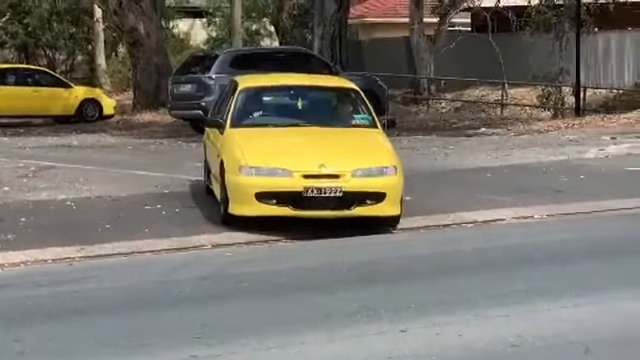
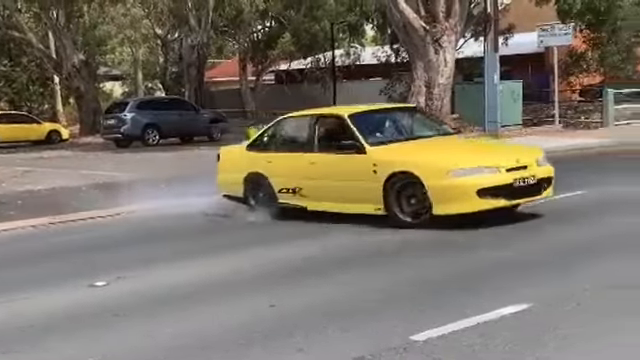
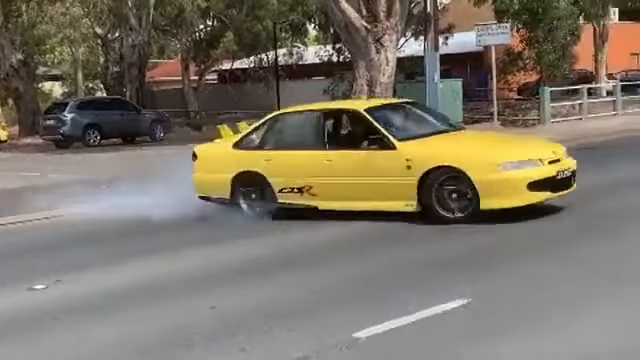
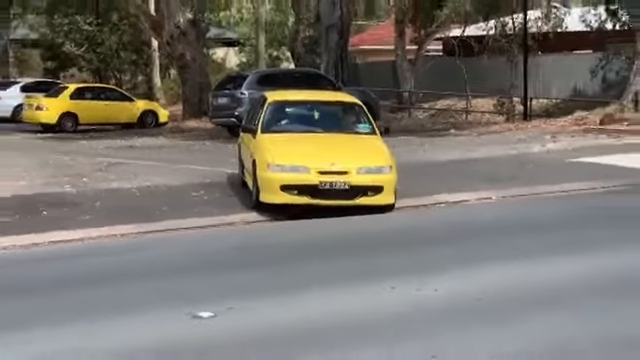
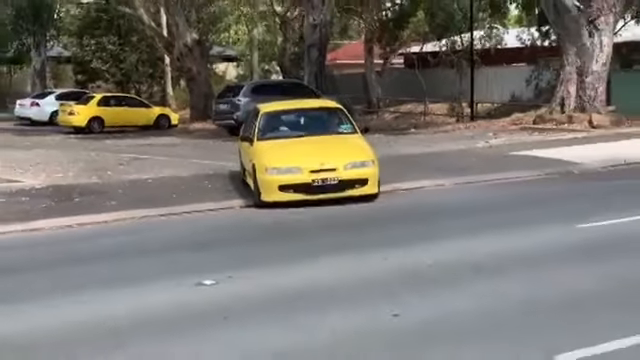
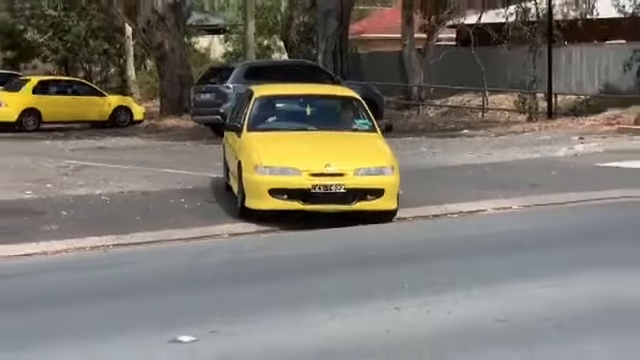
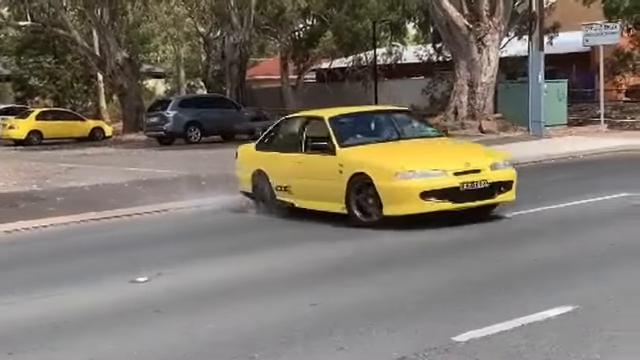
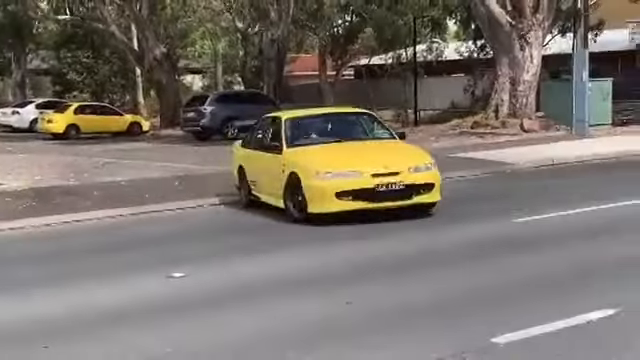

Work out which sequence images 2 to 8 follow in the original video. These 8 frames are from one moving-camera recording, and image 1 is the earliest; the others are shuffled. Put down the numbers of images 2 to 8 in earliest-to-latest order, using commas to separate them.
6, 4, 5, 8, 7, 2, 3
